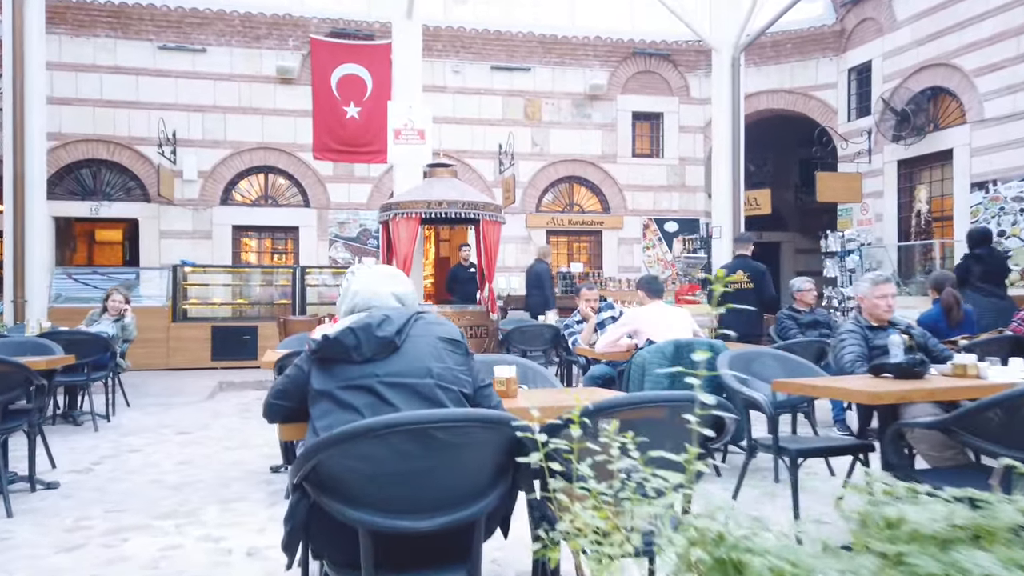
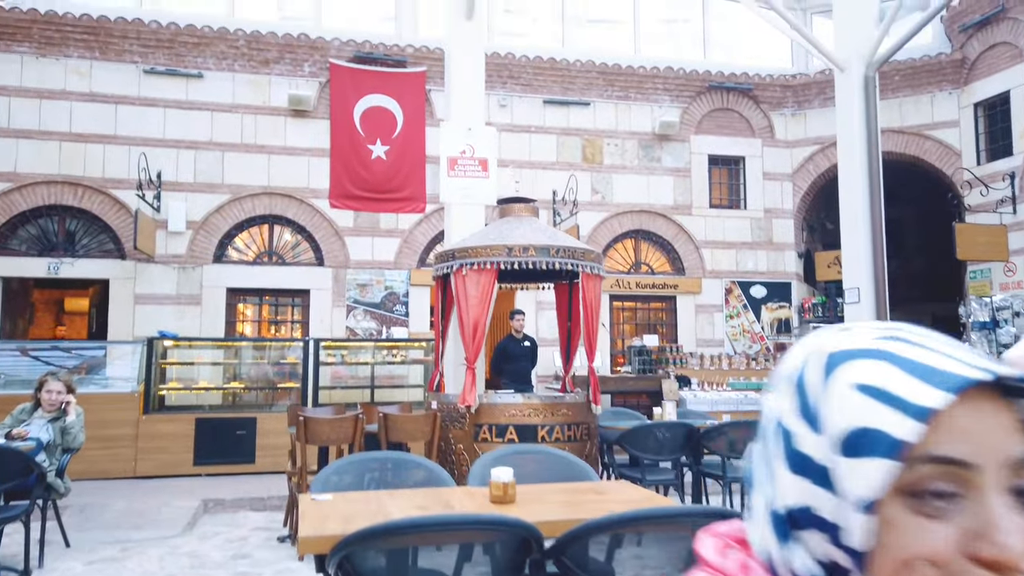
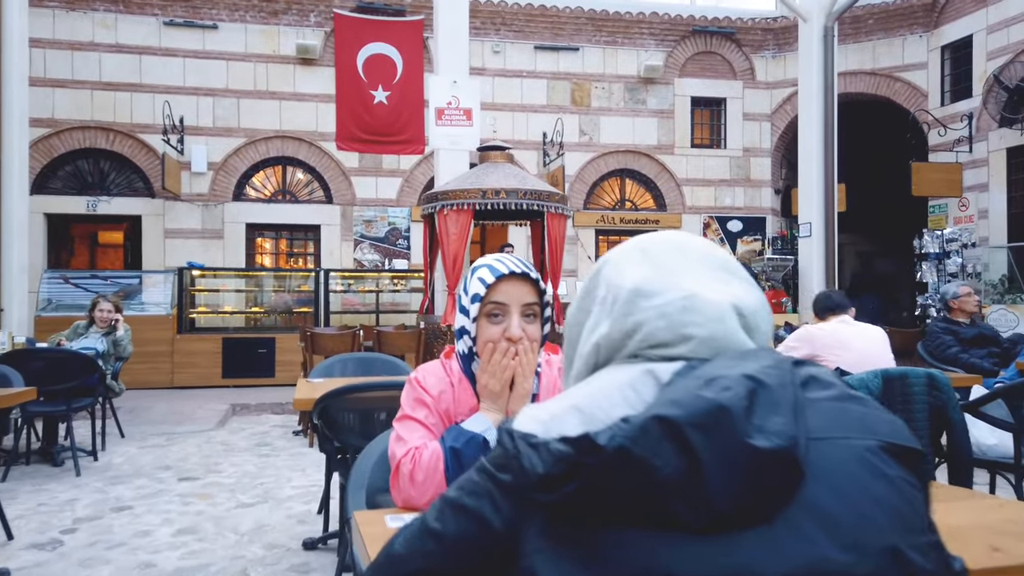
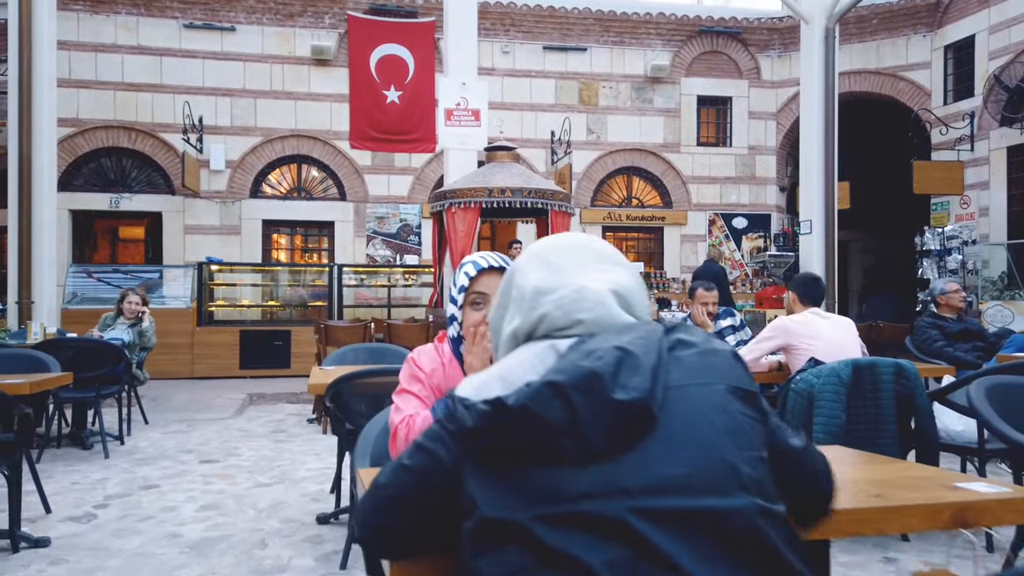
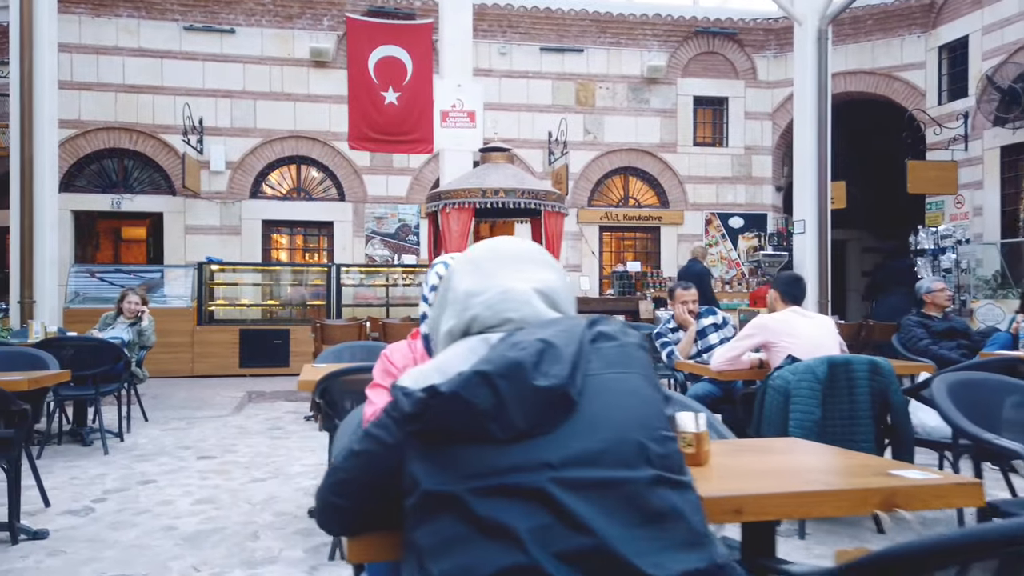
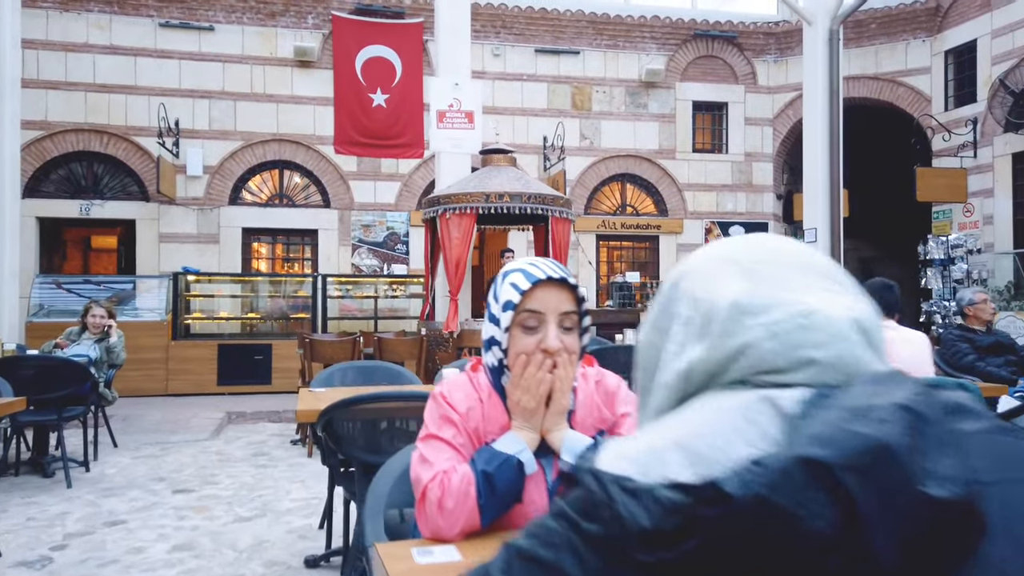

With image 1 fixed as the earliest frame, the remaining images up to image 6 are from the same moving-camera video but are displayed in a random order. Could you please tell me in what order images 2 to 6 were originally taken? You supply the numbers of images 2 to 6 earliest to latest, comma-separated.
5, 4, 3, 6, 2
